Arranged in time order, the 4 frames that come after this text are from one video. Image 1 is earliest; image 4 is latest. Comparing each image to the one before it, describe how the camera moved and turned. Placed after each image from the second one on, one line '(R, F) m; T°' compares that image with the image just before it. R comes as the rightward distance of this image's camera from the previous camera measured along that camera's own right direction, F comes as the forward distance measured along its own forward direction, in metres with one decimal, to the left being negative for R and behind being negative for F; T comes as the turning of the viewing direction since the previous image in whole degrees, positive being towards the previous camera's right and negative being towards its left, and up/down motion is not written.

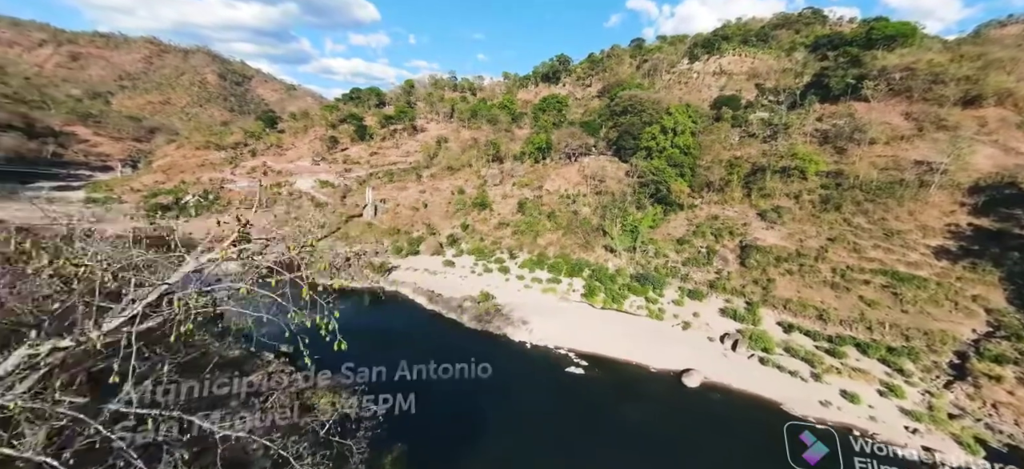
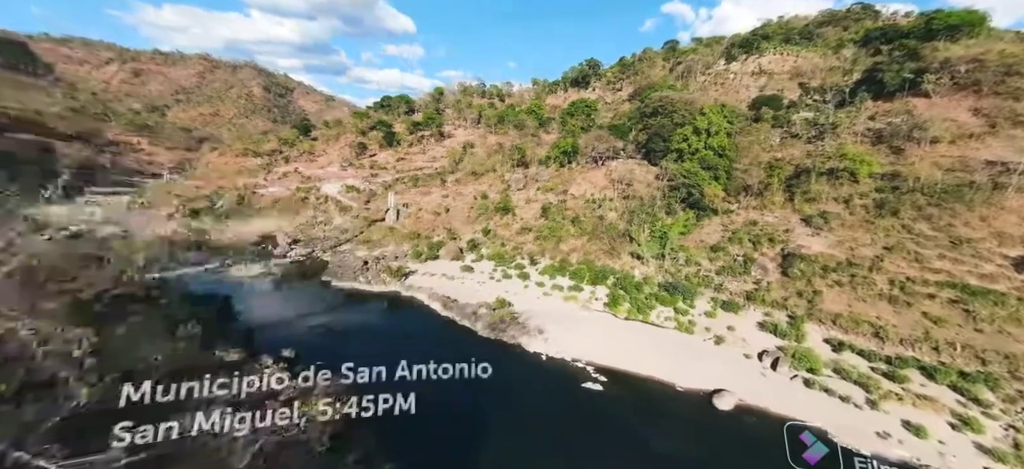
(+0.6, +1.0) m; -4°
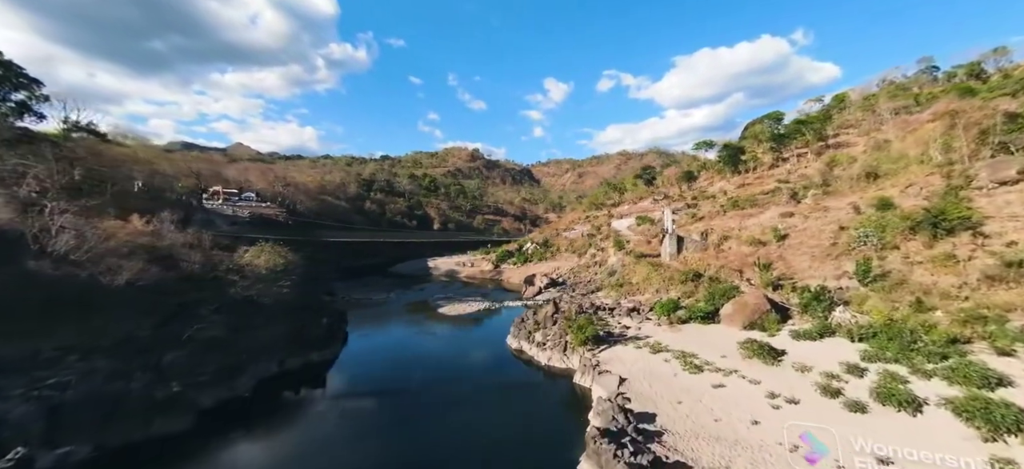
(+1.2, +14.4) m; -53°
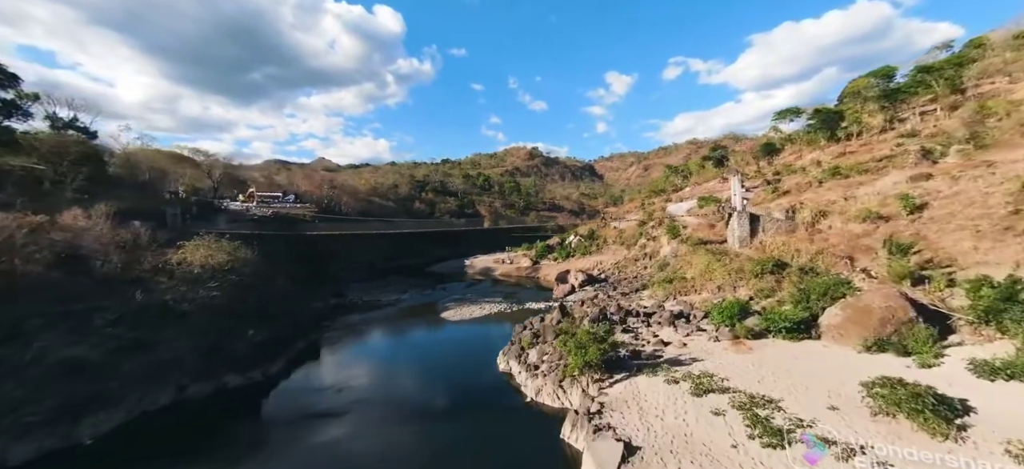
(+1.8, +3.8) m; -9°
